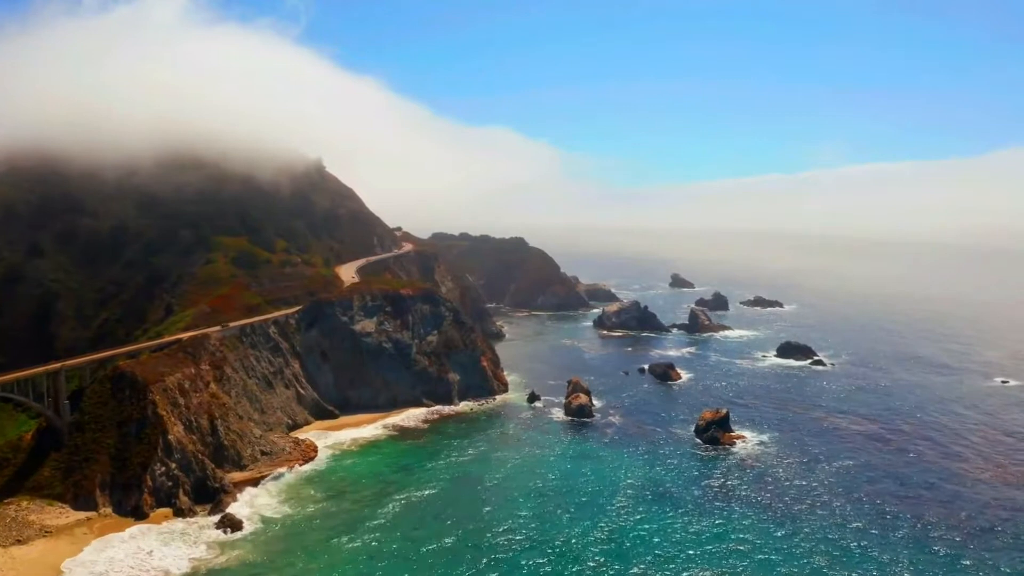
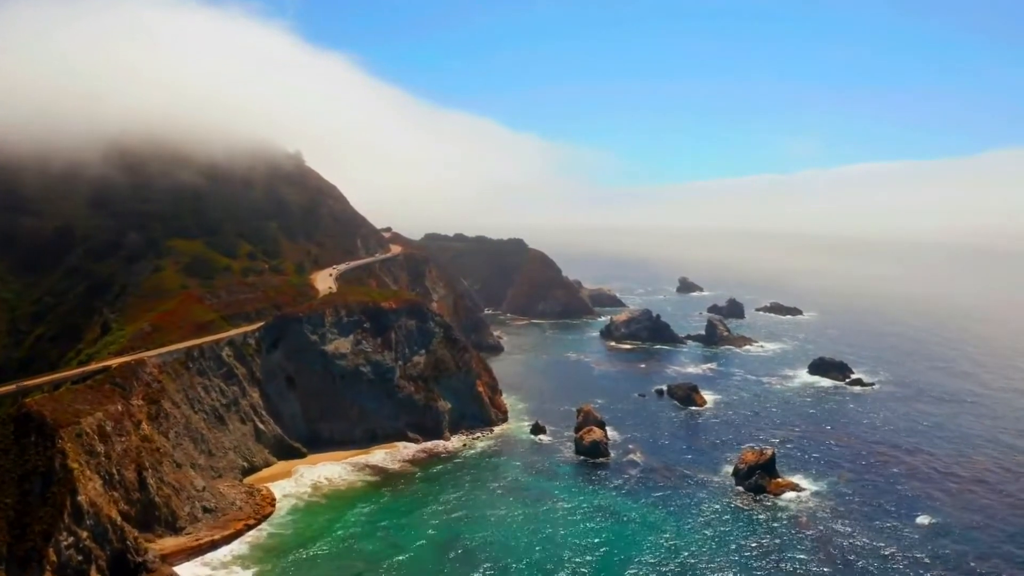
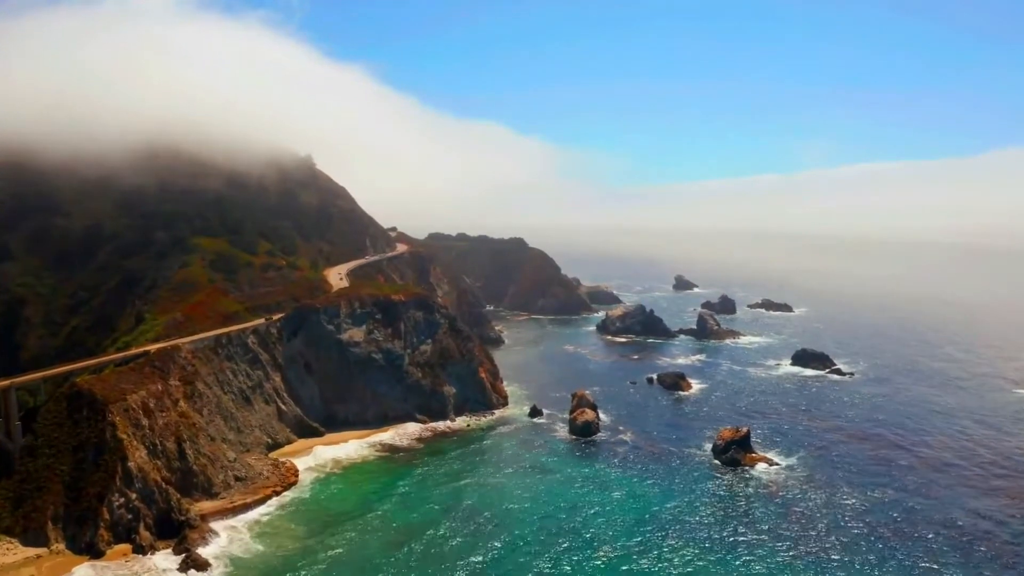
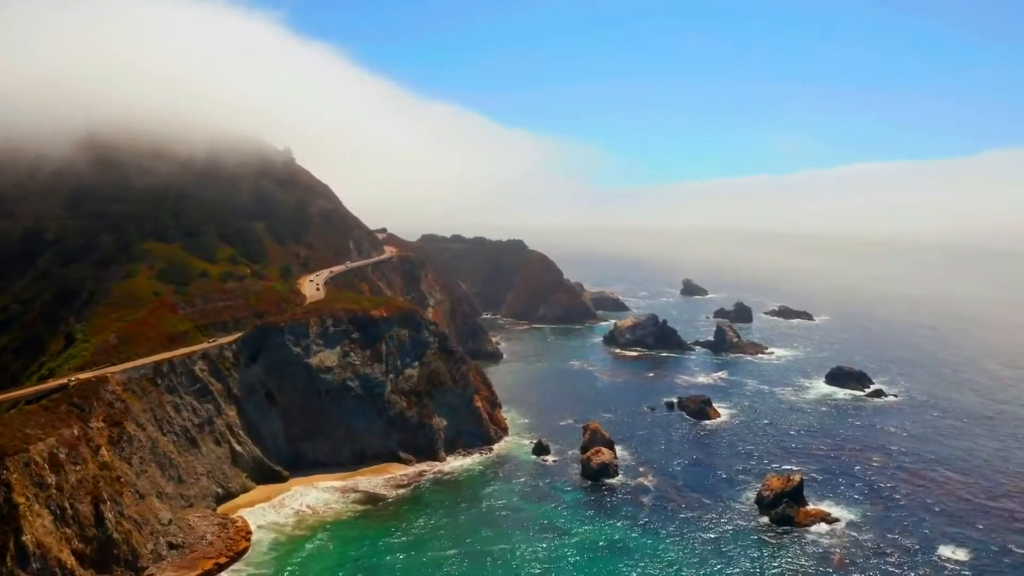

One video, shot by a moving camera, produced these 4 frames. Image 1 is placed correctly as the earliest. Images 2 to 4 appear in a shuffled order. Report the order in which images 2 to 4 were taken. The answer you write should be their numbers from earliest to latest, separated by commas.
3, 2, 4
